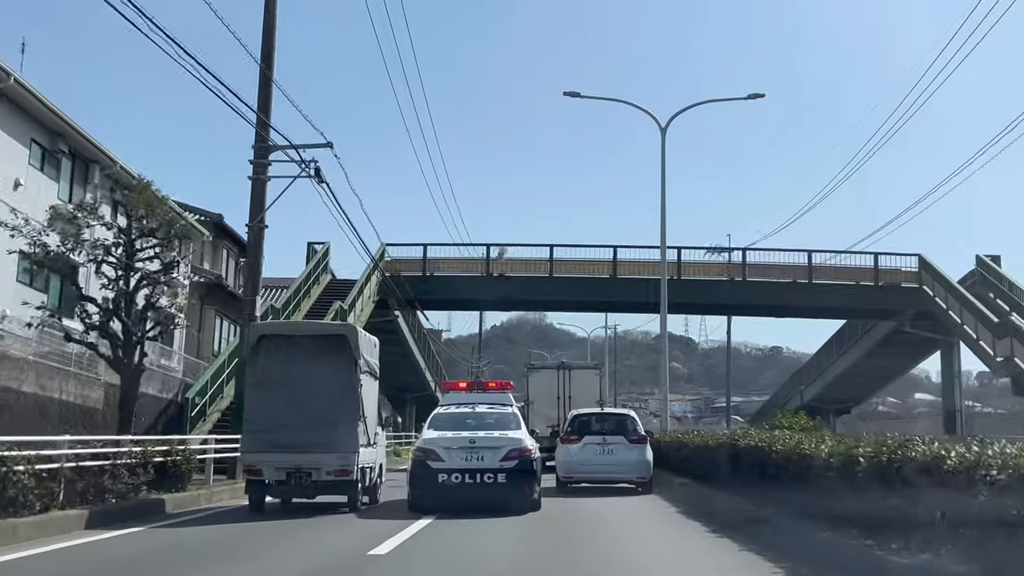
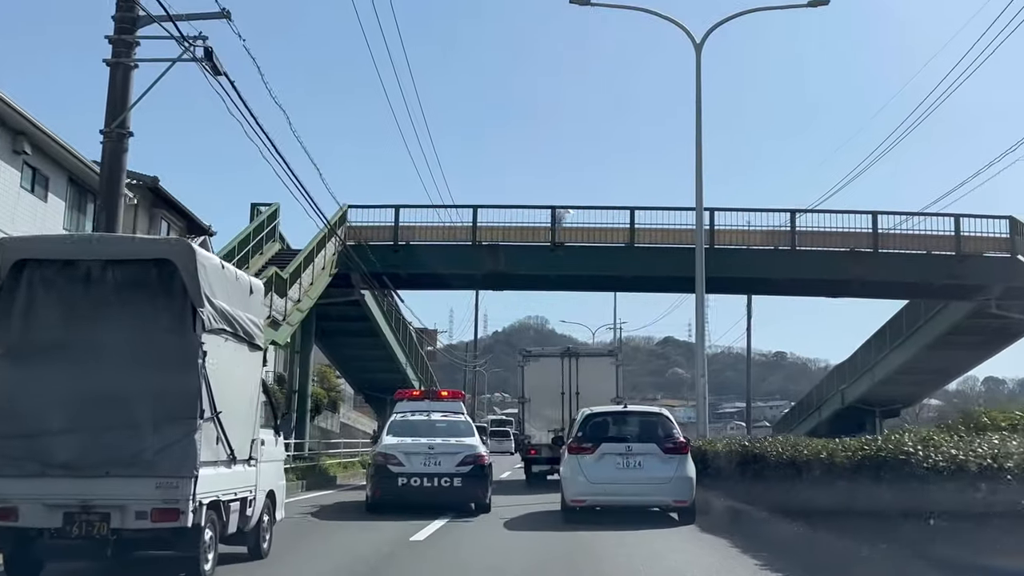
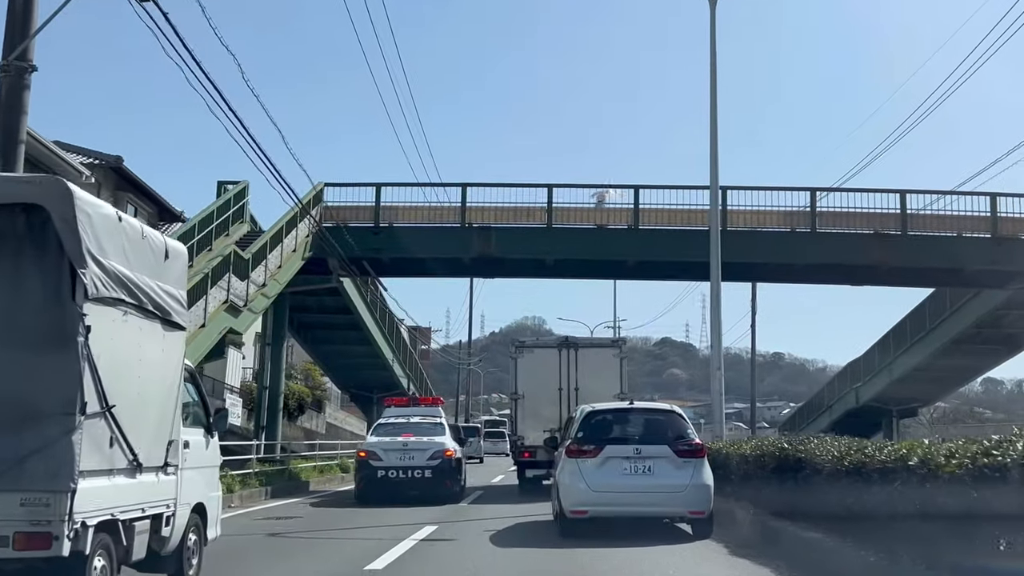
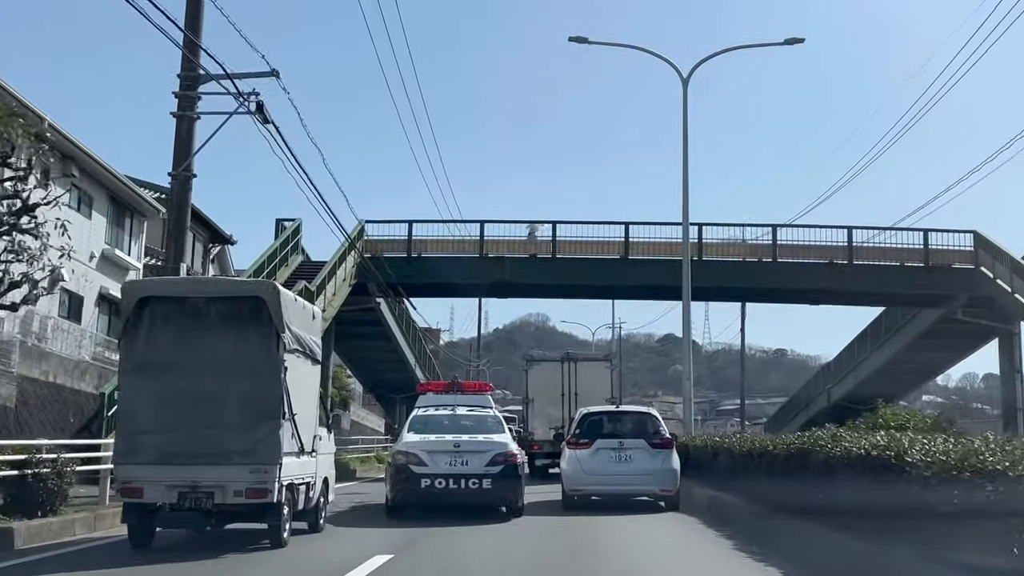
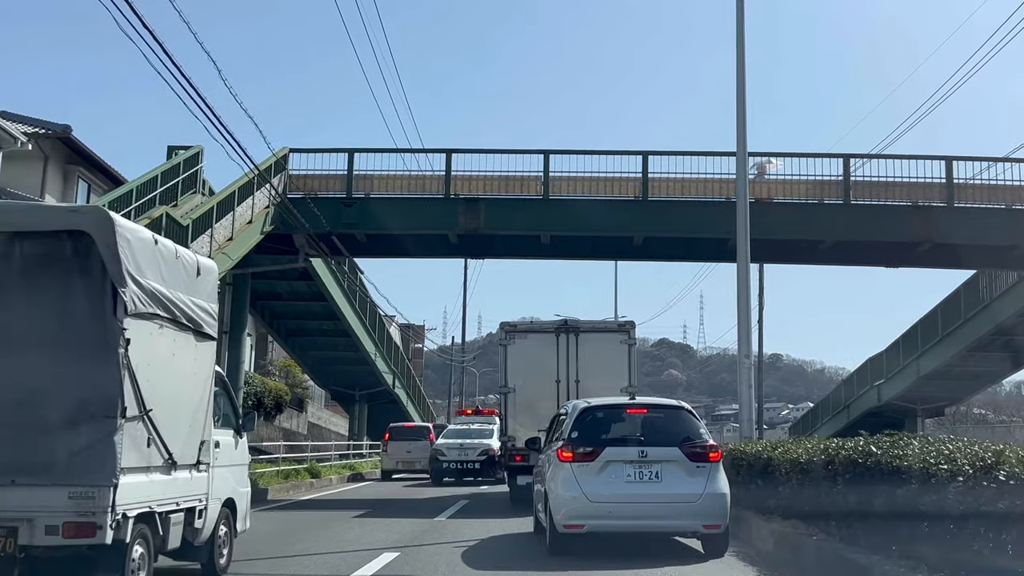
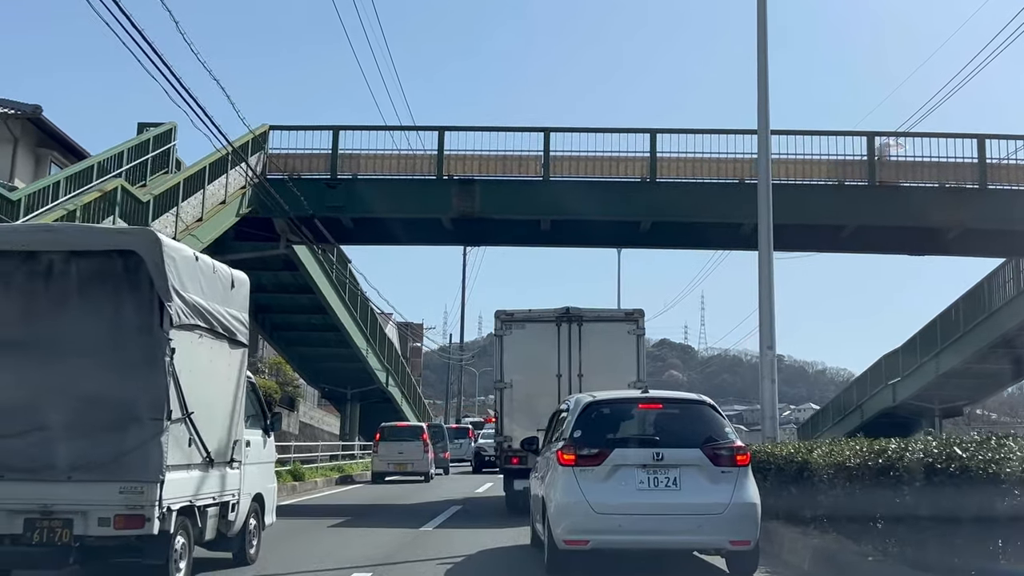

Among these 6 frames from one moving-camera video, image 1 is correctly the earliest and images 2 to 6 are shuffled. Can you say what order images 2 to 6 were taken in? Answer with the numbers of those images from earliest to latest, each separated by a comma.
4, 2, 3, 5, 6
